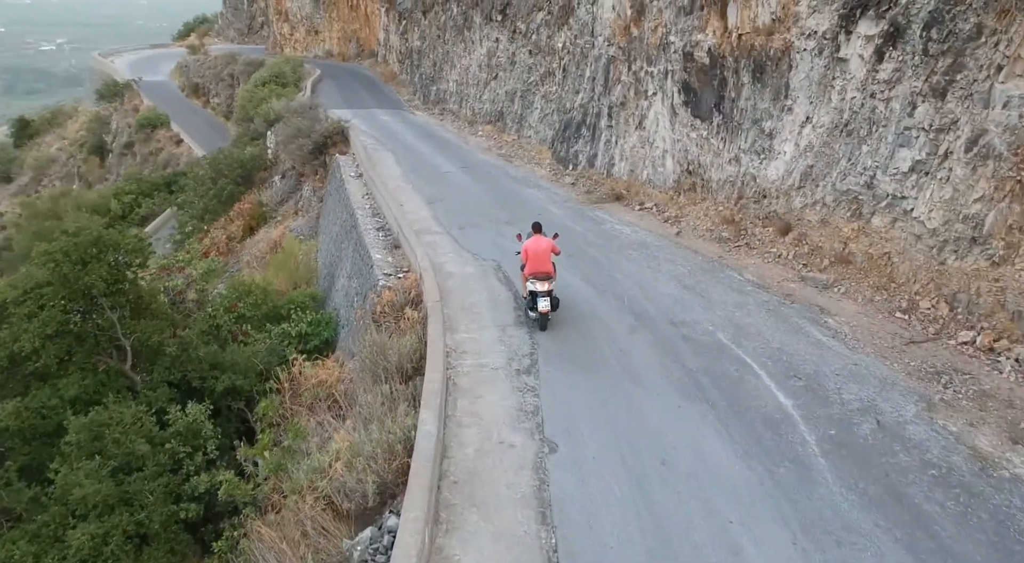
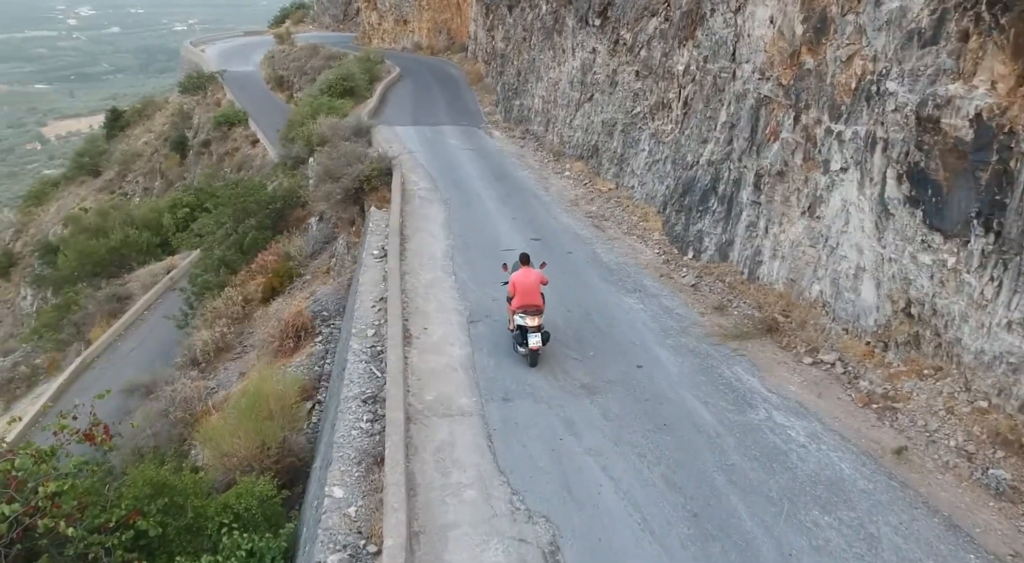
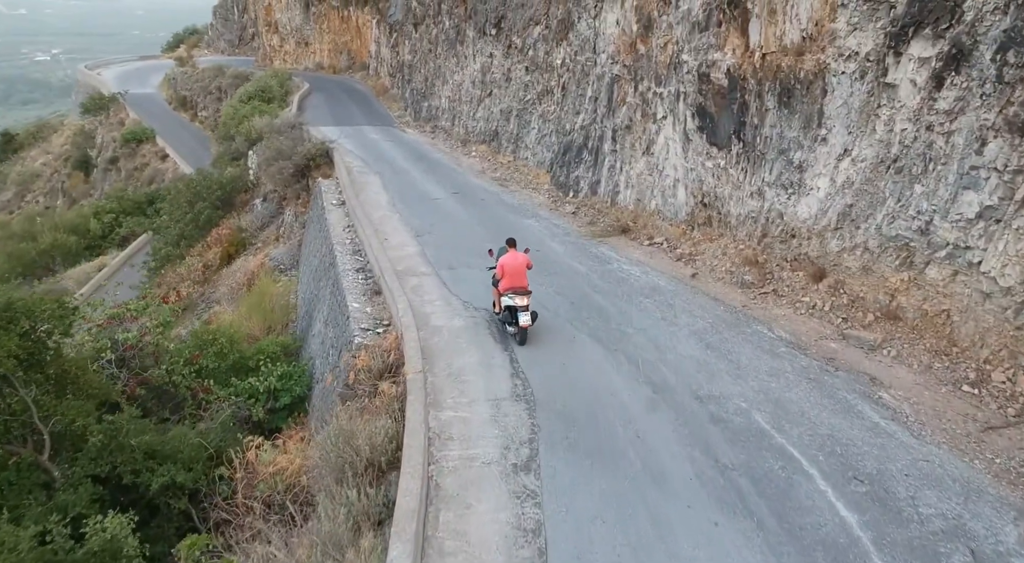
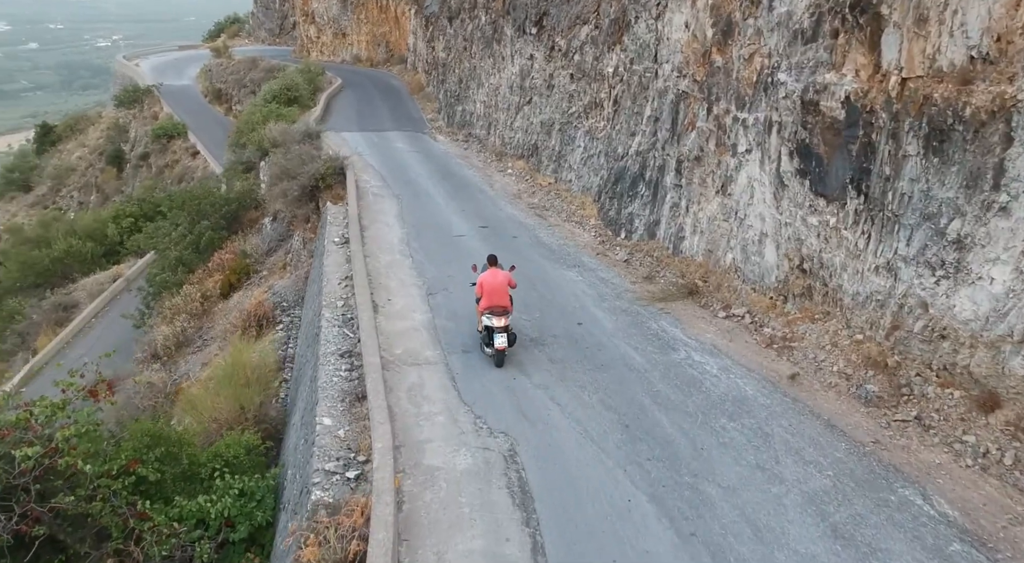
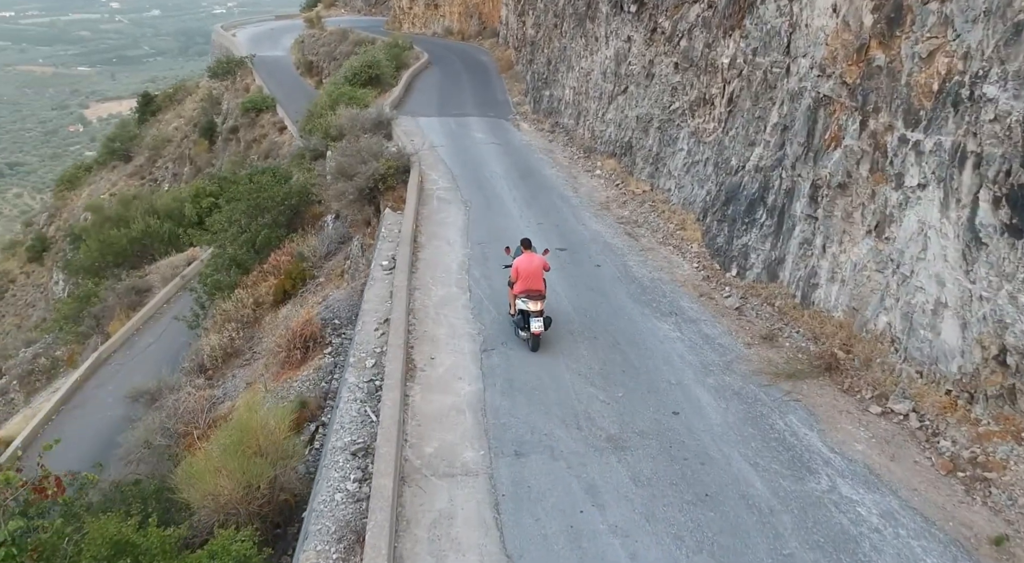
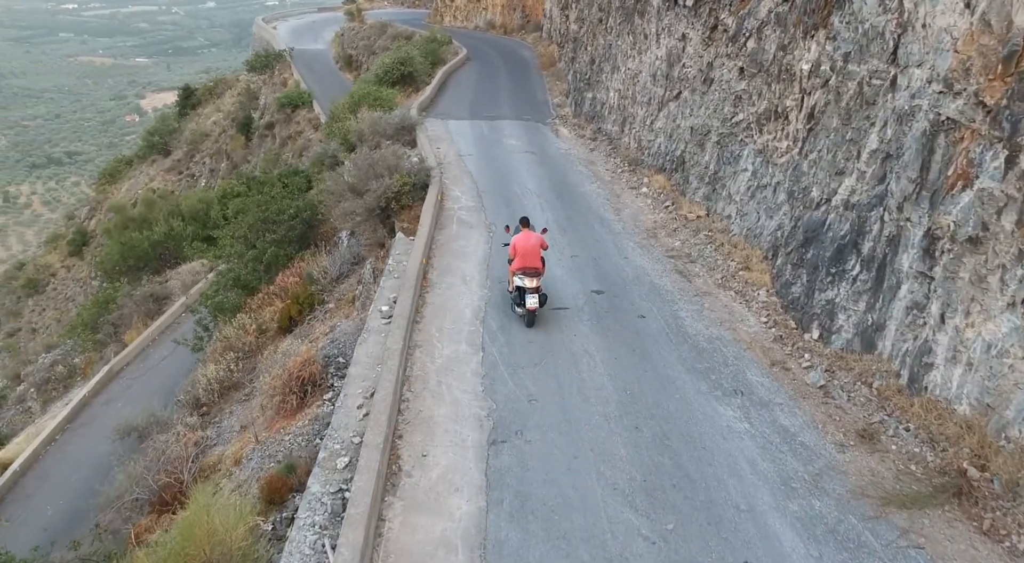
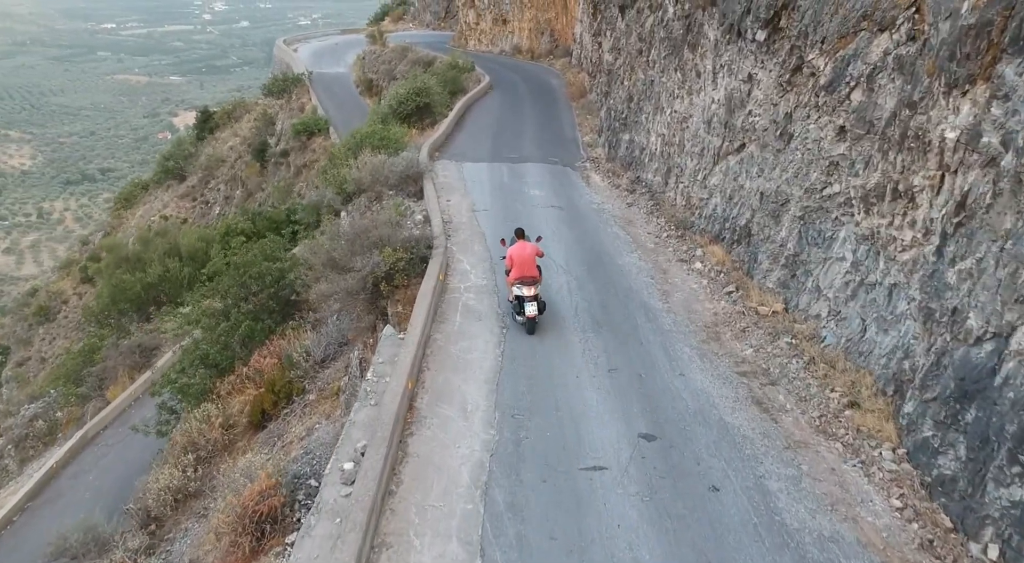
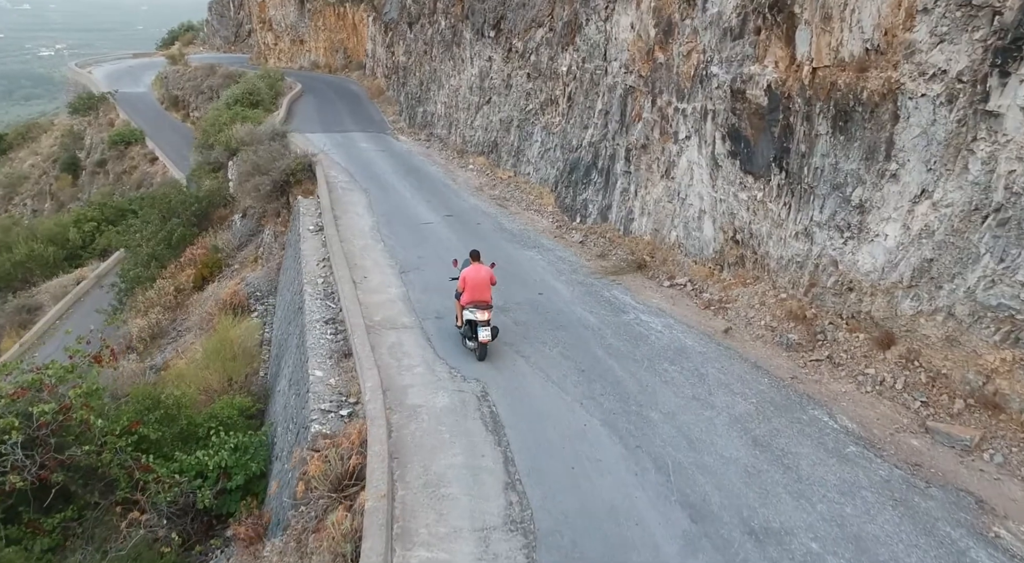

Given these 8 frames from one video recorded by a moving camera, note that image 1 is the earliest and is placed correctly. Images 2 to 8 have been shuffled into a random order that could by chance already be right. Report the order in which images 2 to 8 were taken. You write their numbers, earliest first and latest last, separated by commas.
3, 8, 4, 2, 5, 6, 7
